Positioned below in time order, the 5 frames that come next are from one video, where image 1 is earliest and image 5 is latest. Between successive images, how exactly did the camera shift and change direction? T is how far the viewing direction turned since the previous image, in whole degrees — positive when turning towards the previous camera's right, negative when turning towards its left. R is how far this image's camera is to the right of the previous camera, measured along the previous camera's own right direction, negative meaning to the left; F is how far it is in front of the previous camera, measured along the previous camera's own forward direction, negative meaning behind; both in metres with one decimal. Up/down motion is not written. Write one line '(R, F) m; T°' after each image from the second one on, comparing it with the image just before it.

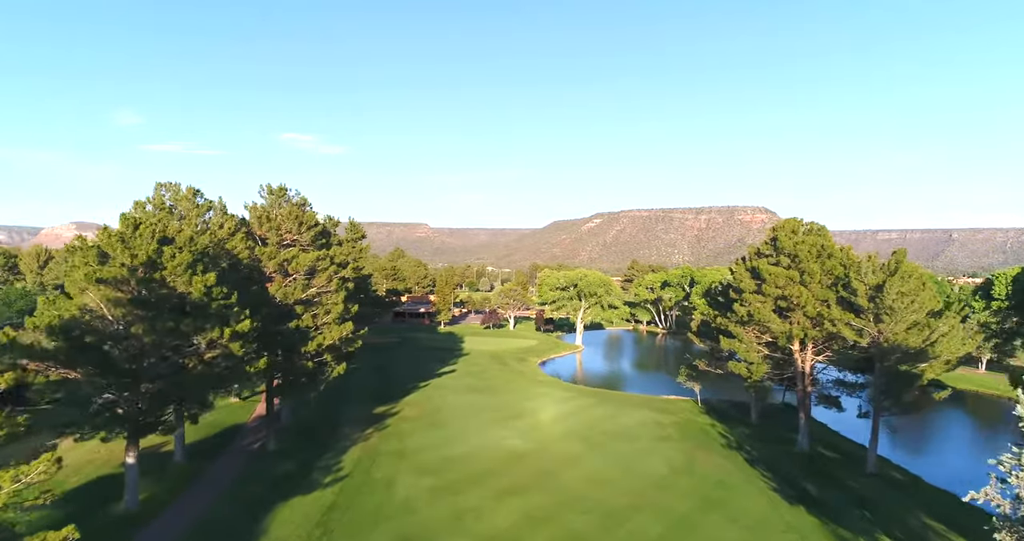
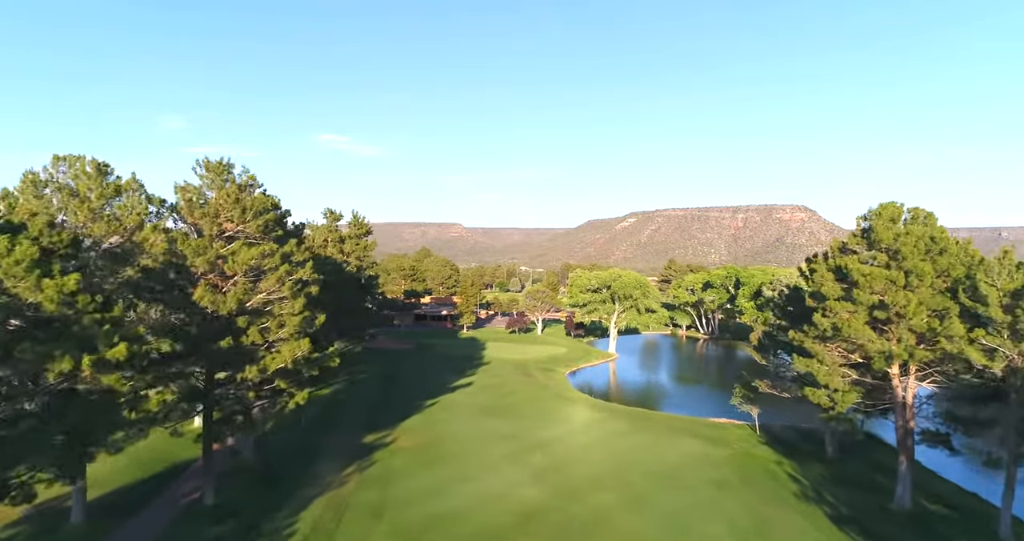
(+0.7, +6.5) m; -3°
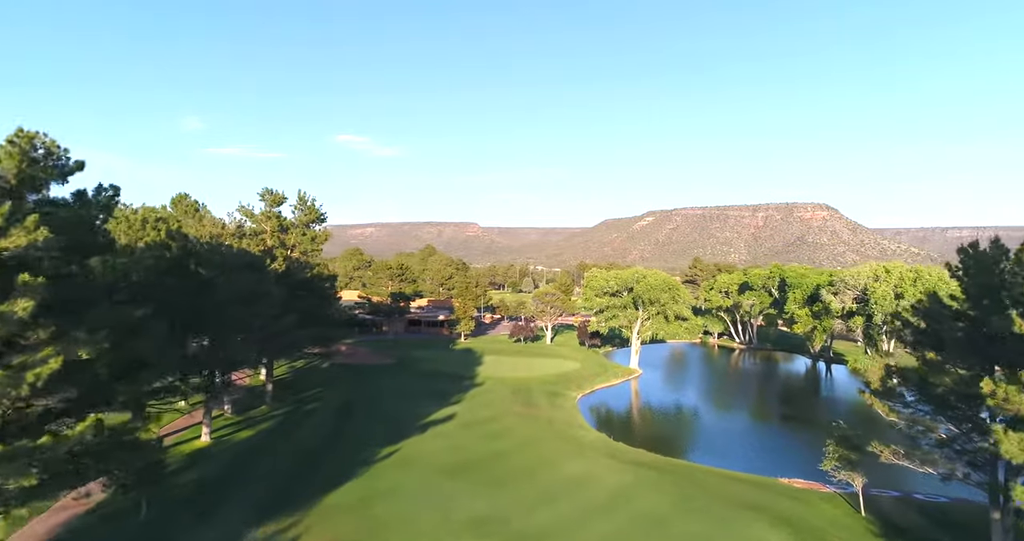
(+1.2, +11.4) m; -1°
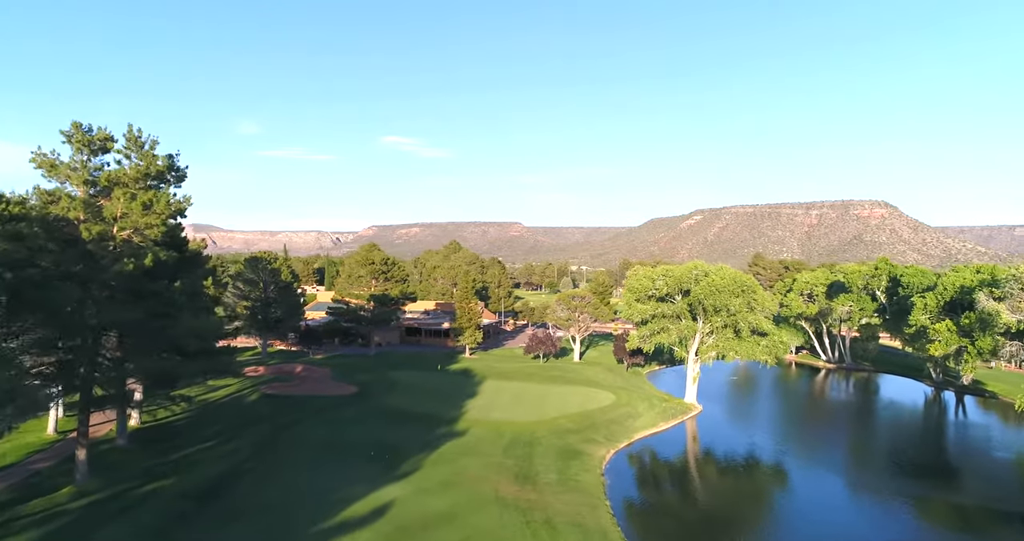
(+2.1, +15.7) m; -4°
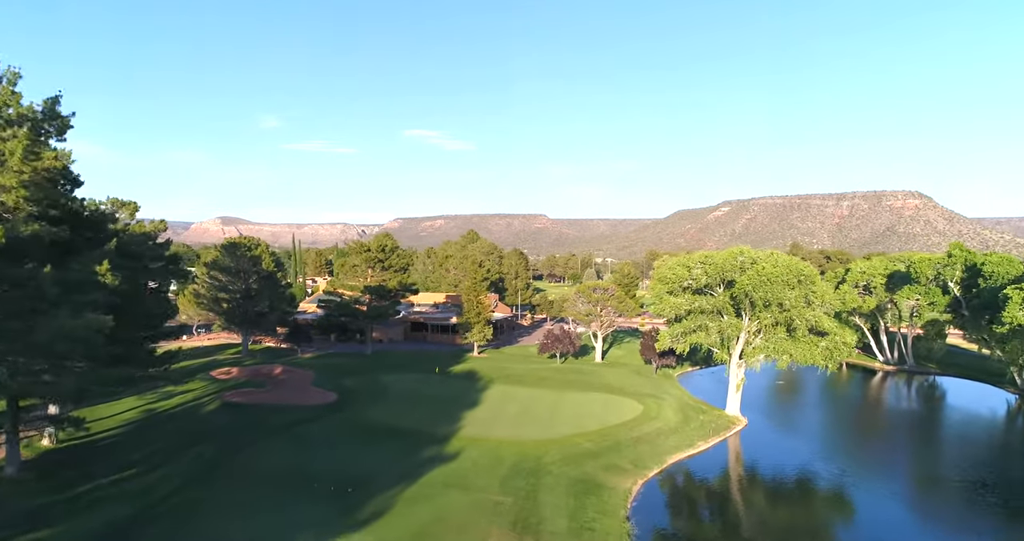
(+0.8, +6.3) m; -2°
